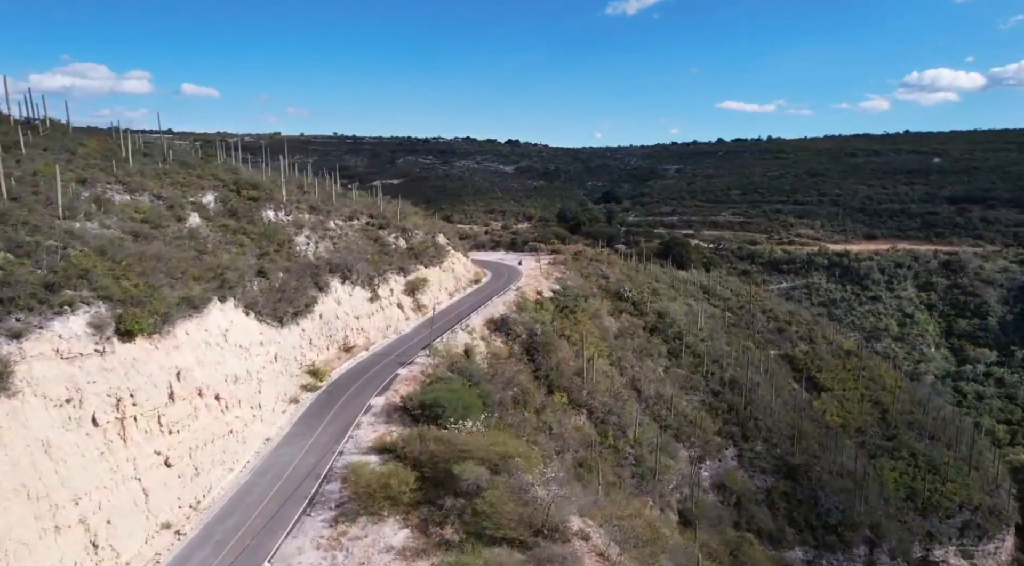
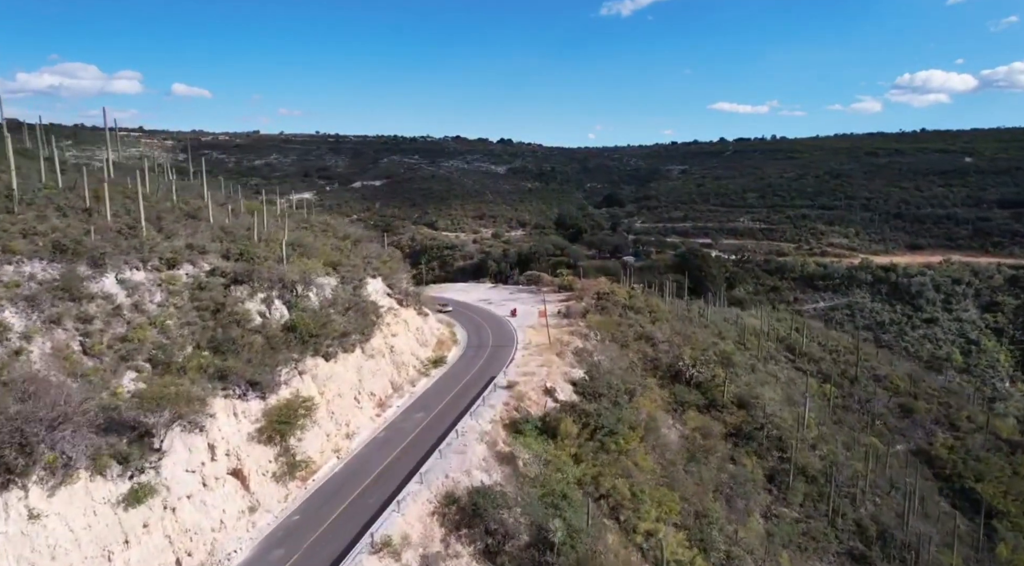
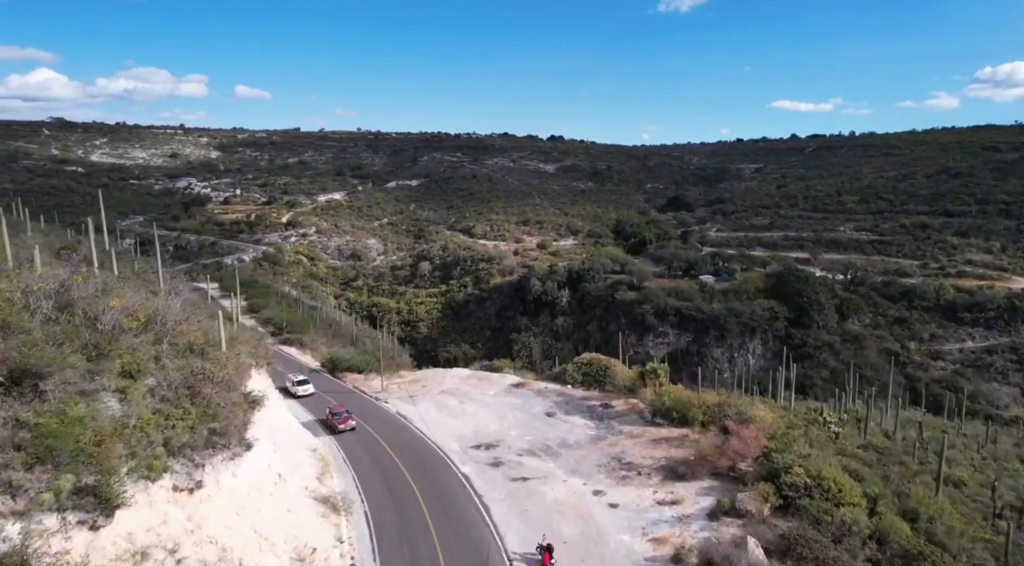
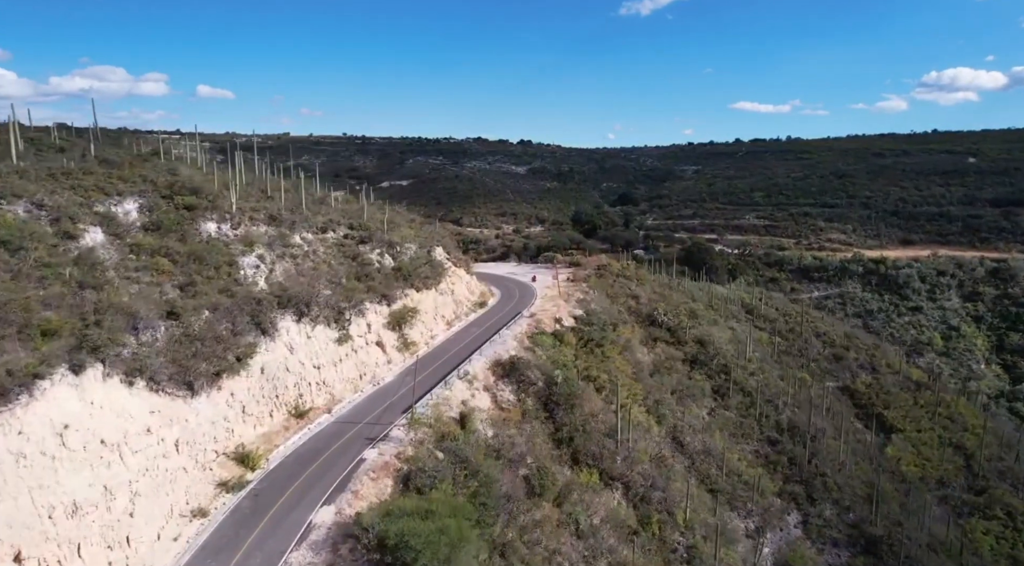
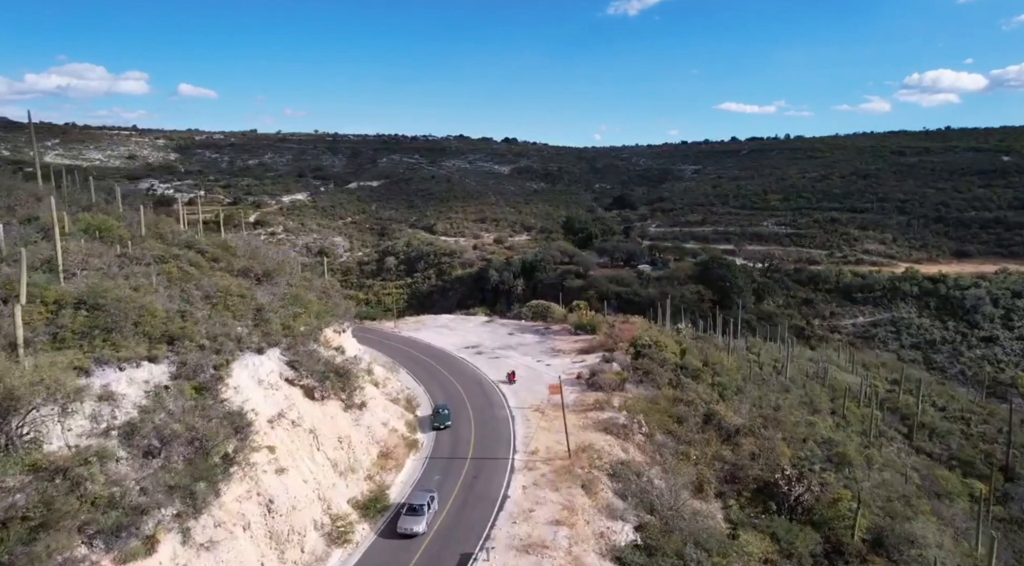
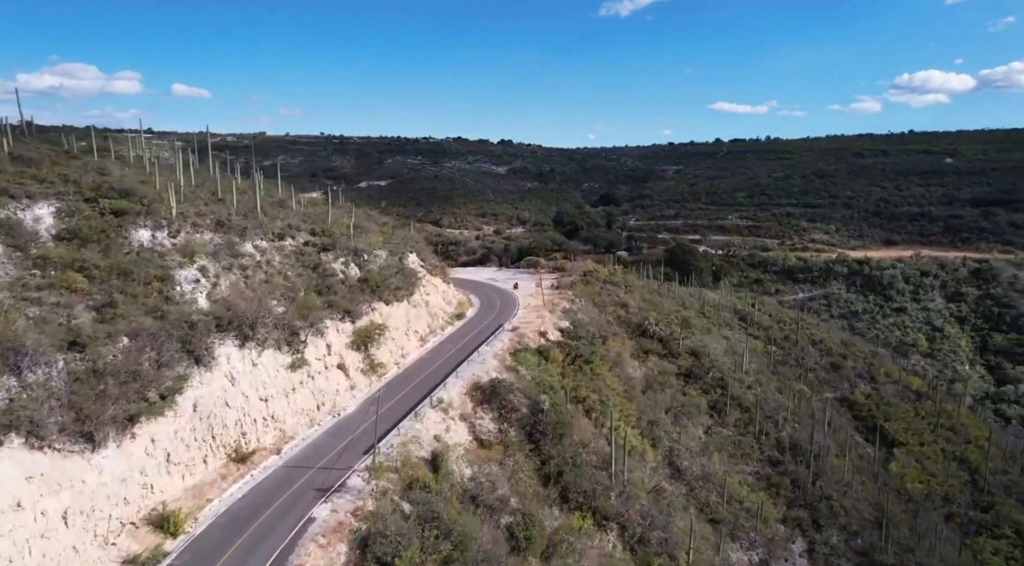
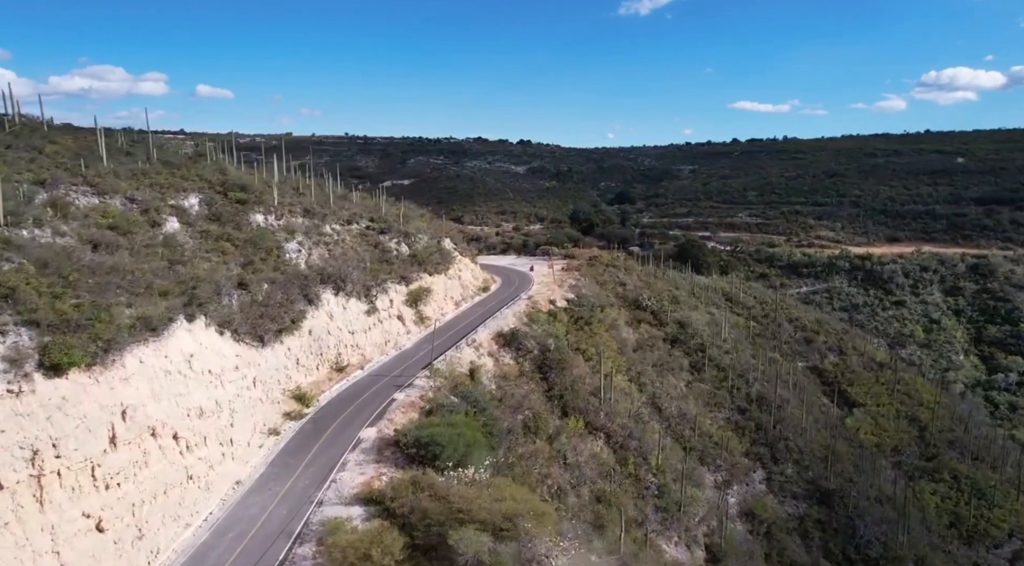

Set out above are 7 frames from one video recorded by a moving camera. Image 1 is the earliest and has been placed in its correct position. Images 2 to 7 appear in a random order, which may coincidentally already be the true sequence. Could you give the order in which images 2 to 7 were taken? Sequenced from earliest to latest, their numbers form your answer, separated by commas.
7, 4, 6, 2, 5, 3
